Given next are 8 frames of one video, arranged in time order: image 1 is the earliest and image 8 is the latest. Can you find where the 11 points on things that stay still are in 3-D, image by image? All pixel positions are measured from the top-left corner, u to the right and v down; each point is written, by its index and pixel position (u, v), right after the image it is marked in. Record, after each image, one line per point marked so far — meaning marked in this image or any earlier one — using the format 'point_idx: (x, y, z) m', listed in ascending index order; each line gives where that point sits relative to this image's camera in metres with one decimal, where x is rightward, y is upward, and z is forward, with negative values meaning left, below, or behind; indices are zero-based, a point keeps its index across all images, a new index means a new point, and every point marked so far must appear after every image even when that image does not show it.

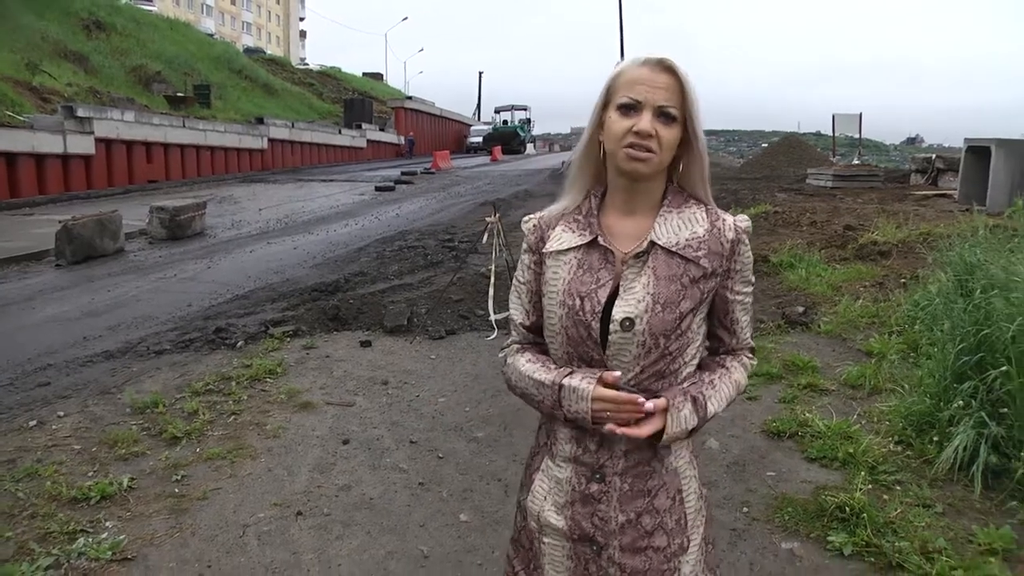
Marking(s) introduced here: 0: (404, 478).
0: (-0.5, -0.9, +3.9) m
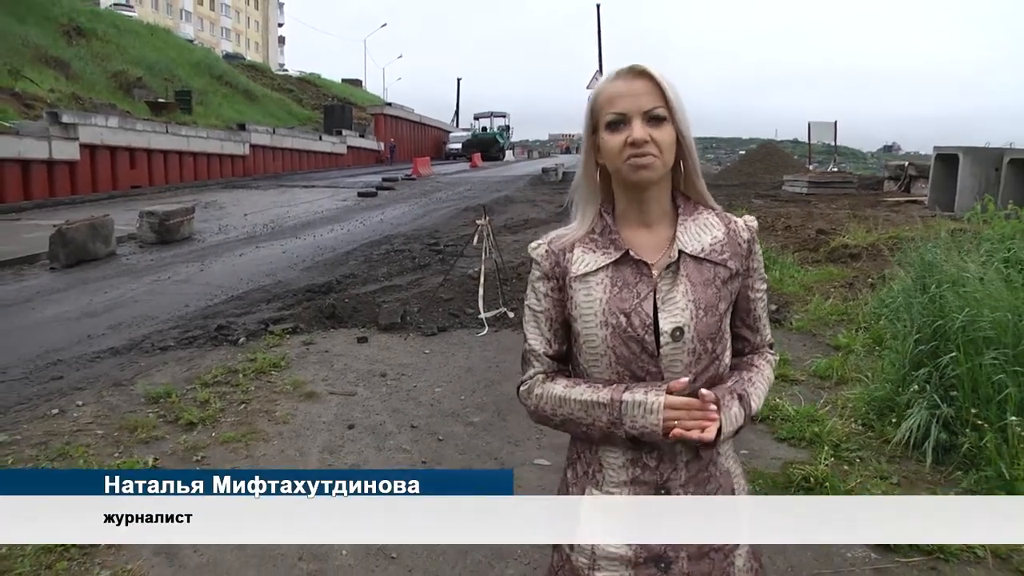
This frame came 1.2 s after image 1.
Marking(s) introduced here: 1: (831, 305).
0: (-0.5, -0.9, +4.2) m
1: (+2.7, -0.1, +6.9) m
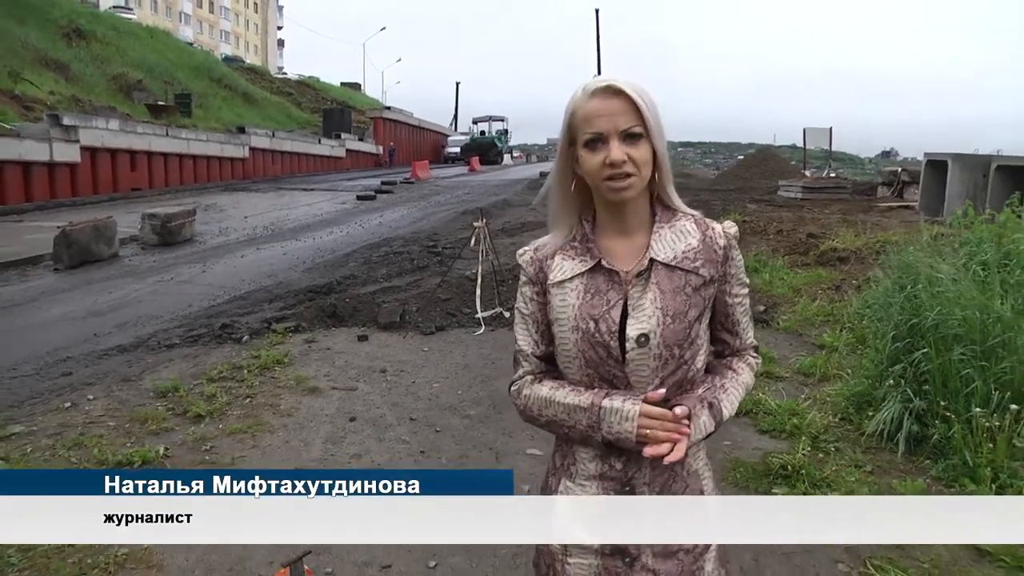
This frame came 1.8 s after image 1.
0: (-0.6, -0.9, +4.4) m
1: (+2.6, -0.2, +7.1) m
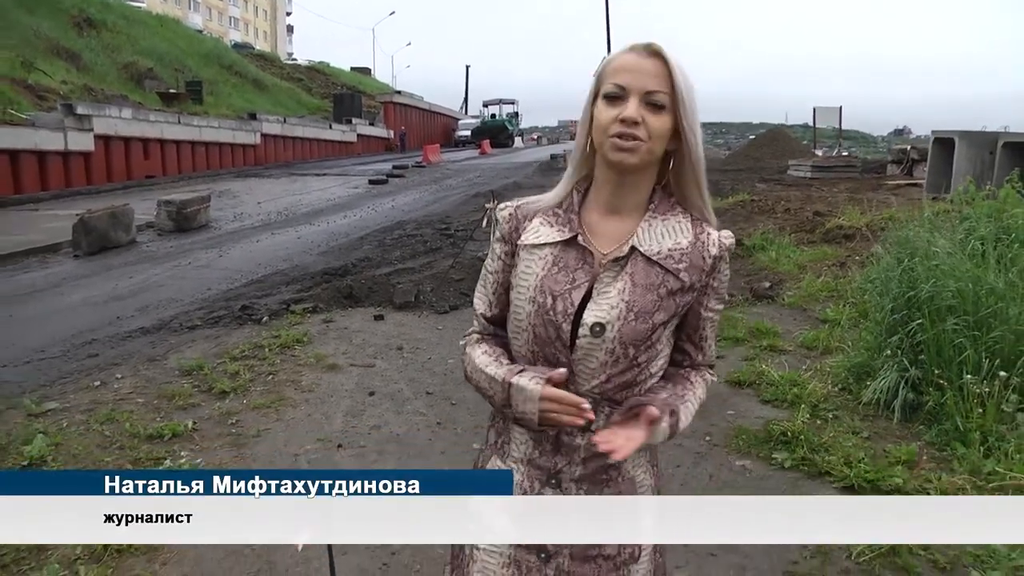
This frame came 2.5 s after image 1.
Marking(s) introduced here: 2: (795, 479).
0: (-0.5, -0.7, +4.6) m
1: (+2.7, 0.0, +7.2) m
2: (+1.3, -0.9, +3.7) m
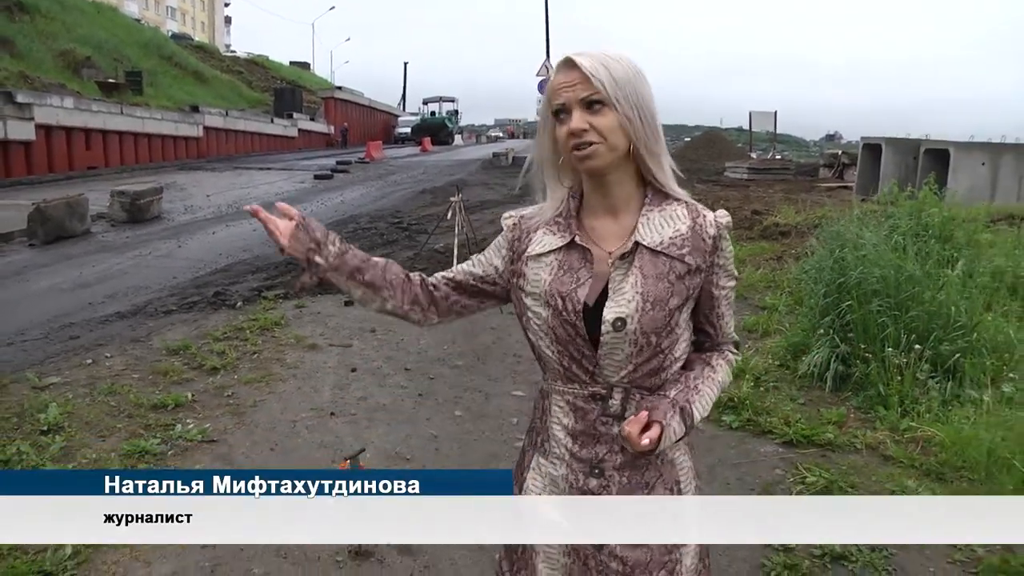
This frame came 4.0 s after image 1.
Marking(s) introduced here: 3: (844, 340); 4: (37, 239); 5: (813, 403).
0: (-0.7, -0.6, +5.1) m
1: (+2.4, +0.1, +7.9) m
2: (+1.2, -0.8, +4.3) m
3: (+2.0, -0.3, +5.0) m
4: (-6.6, +0.7, +11.4) m
5: (+1.7, -0.7, +4.7) m
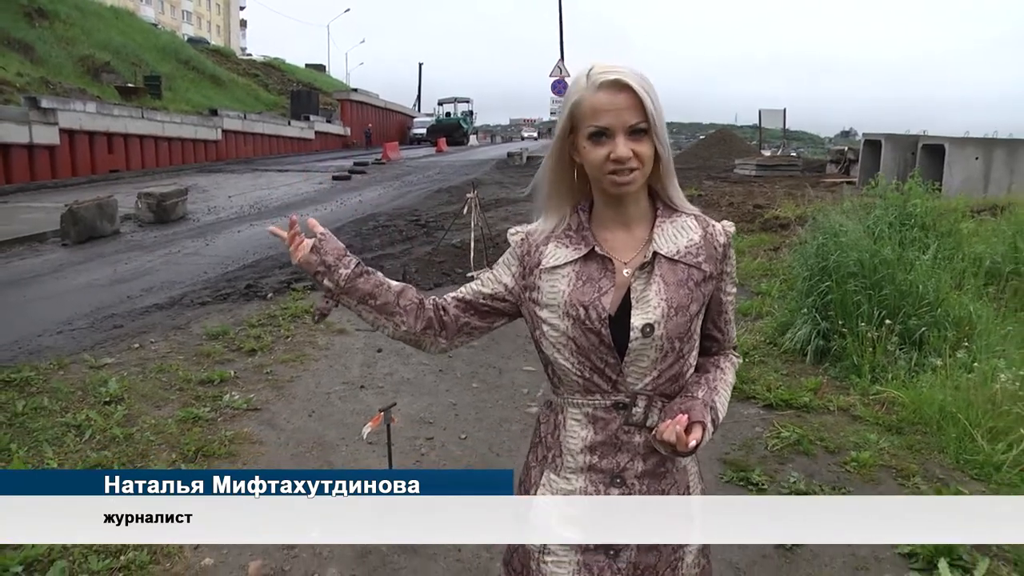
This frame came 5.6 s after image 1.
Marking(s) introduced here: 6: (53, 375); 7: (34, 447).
0: (-0.6, -0.6, +5.6) m
1: (+2.5, +0.3, +8.3) m
2: (+1.3, -0.7, +4.7) m
3: (+2.1, -0.2, +5.4) m
4: (-6.4, +0.7, +12.0) m
5: (+1.8, -0.5, +5.1) m
6: (-2.9, -0.6, +5.2) m
7: (-2.4, -0.8, +4.0) m
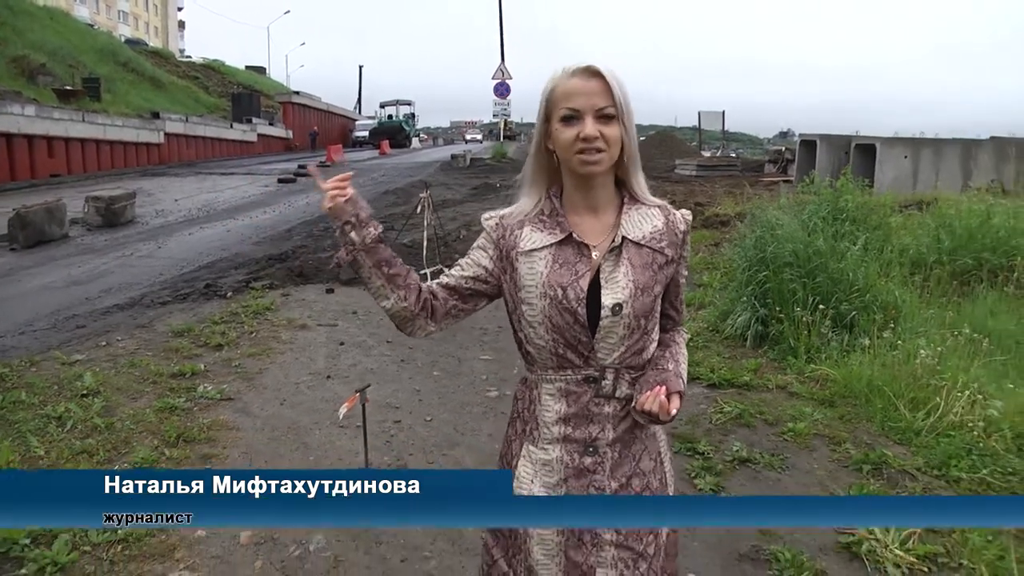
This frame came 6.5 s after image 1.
0: (-0.9, -0.5, +5.8) m
1: (+2.0, +0.3, +8.8) m
2: (+1.0, -0.6, +5.1) m
3: (+1.8, -0.1, +5.9) m
4: (-7.2, +0.7, +11.8) m
5: (+1.5, -0.5, +5.5) m
6: (-3.2, -0.5, +5.3) m
7: (-2.5, -0.8, +4.2) m
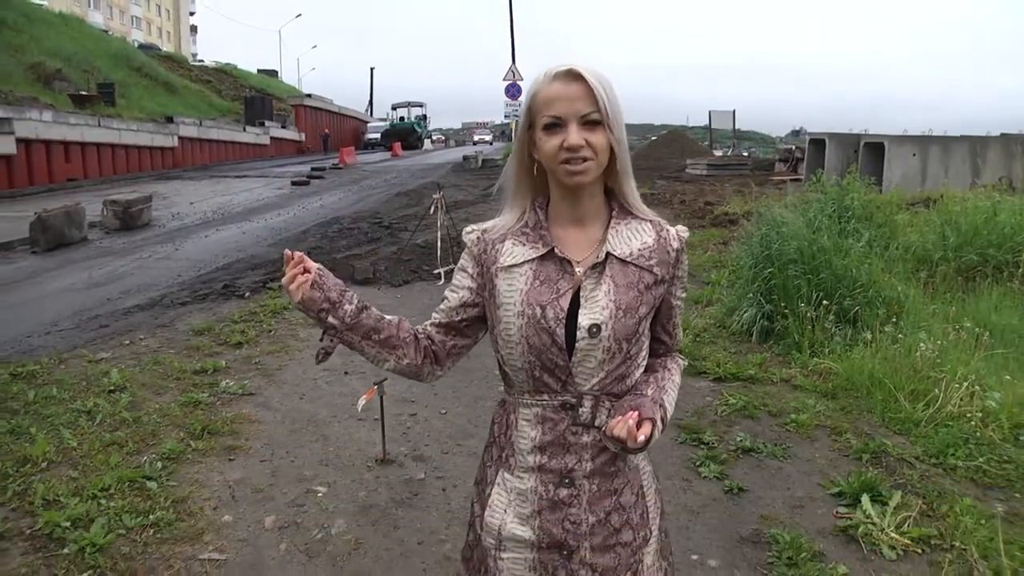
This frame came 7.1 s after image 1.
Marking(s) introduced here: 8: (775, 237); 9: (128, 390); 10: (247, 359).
0: (-0.8, -0.5, +6.0) m
1: (+2.1, +0.4, +8.9) m
2: (+1.1, -0.6, +5.3) m
3: (+1.9, -0.1, +6.0) m
4: (-7.0, +0.6, +12.1) m
5: (+1.6, -0.4, +5.7) m
6: (-3.1, -0.5, +5.5) m
7: (-2.5, -0.8, +4.4) m
8: (+2.0, +0.4, +6.3) m
9: (-2.4, -0.6, +5.0) m
10: (-1.9, -0.5, +5.9) m
